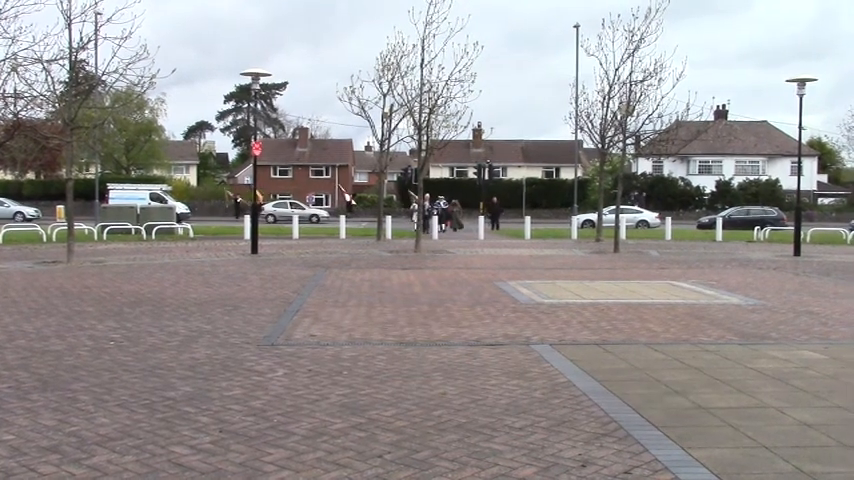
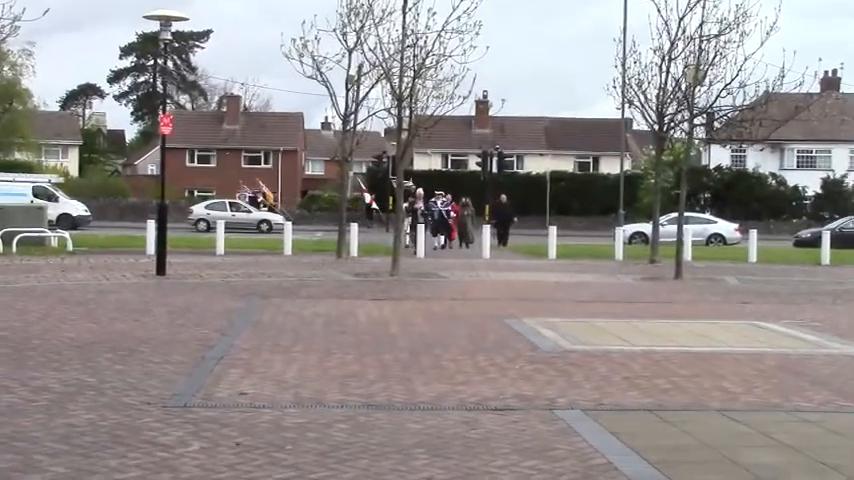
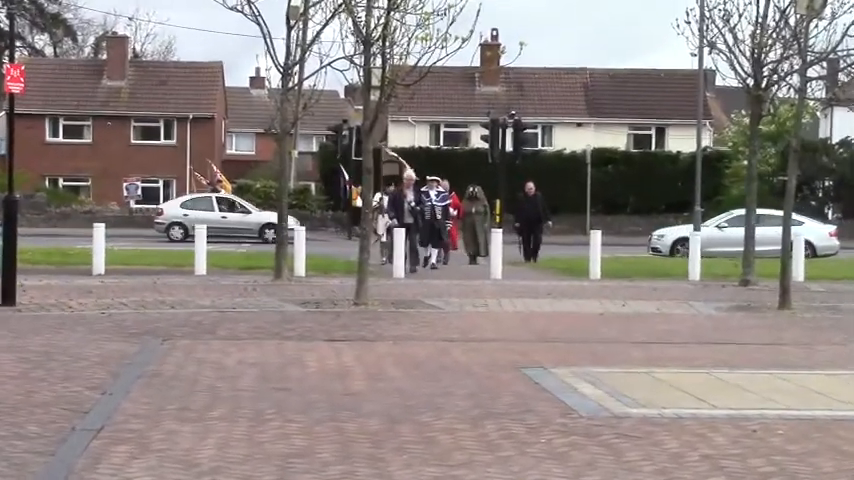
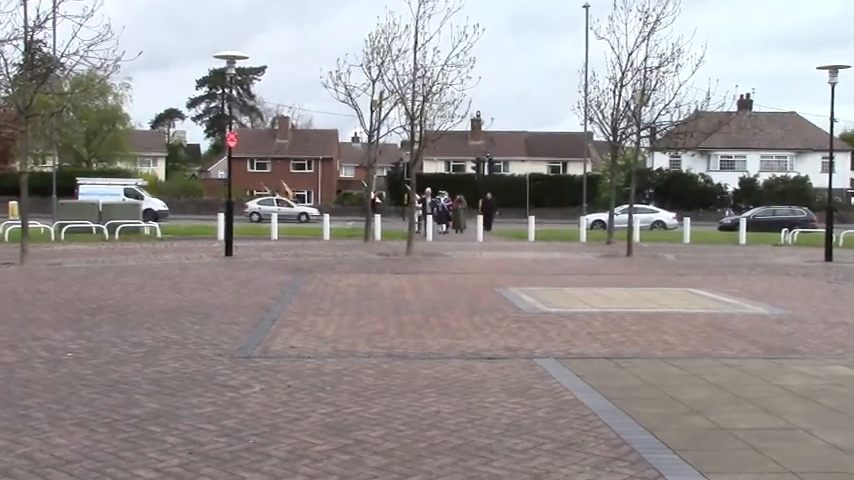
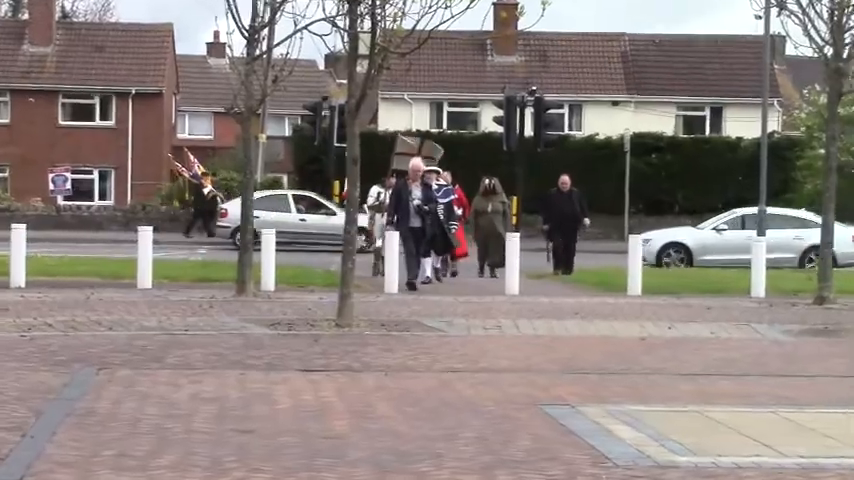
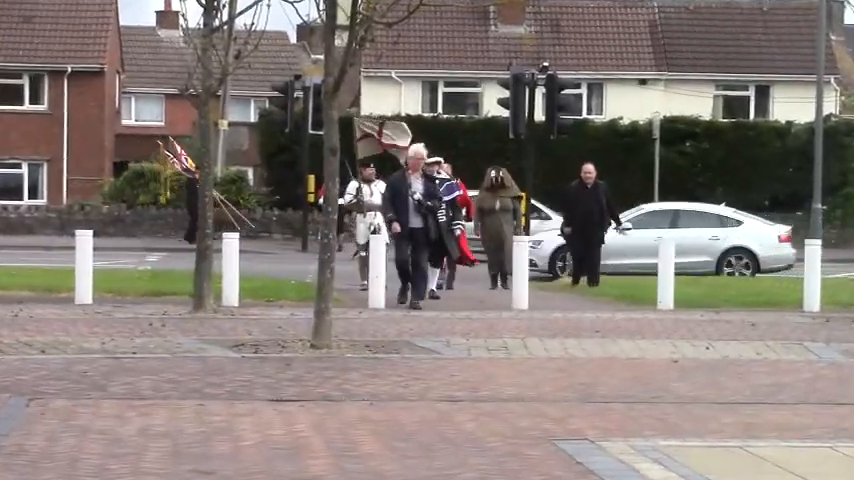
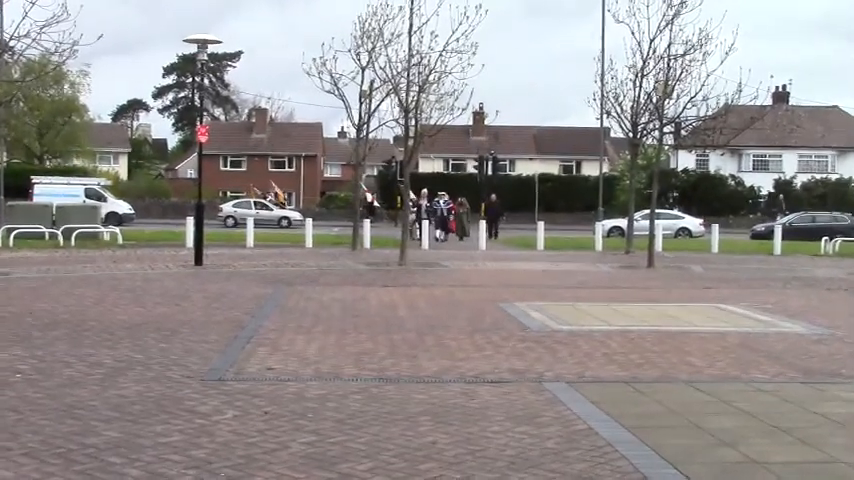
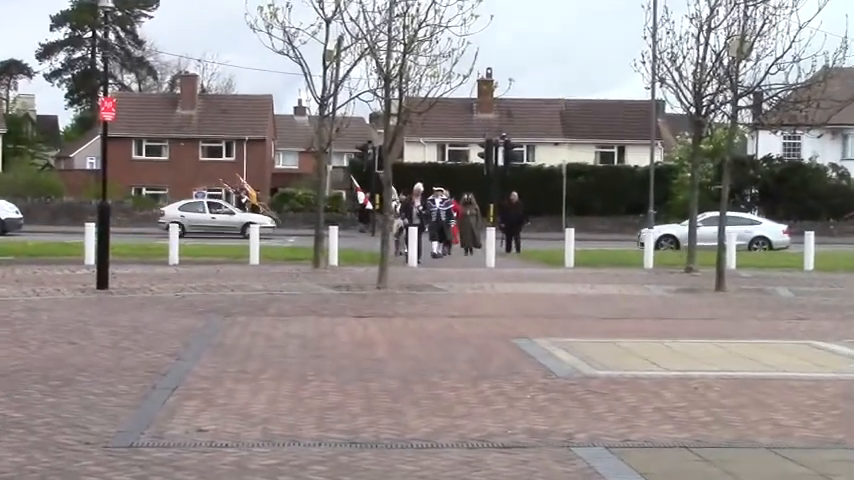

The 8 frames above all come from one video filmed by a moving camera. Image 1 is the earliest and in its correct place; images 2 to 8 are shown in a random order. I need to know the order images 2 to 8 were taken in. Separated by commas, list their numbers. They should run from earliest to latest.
4, 7, 2, 8, 3, 5, 6
